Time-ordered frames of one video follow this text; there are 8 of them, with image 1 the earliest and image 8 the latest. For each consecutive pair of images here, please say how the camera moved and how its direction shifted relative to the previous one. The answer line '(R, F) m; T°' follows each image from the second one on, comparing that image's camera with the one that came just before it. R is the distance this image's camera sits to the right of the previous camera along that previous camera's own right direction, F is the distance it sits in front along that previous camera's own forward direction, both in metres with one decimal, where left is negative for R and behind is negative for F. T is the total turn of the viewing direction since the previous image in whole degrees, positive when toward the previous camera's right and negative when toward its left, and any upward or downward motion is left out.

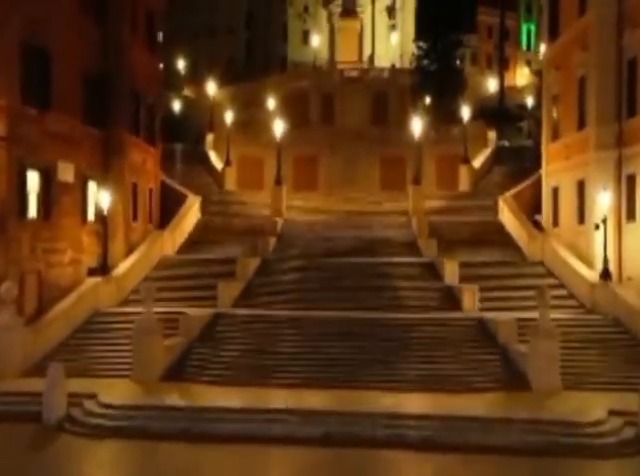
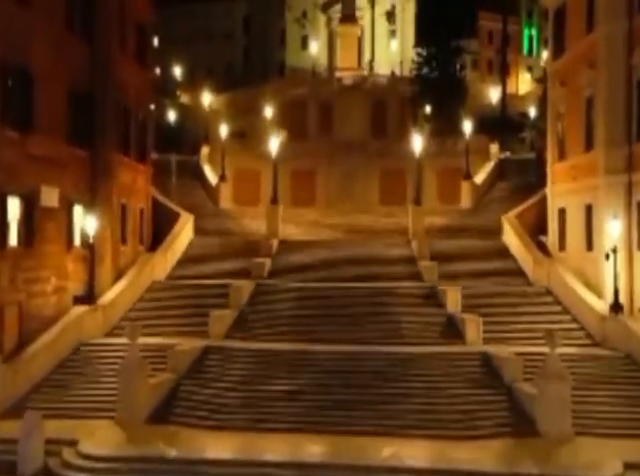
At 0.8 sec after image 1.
(+0.1, +1.4) m; 0°
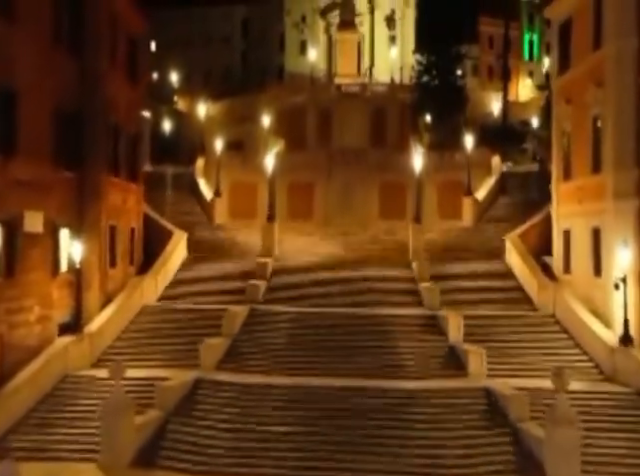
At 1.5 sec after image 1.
(+0.1, +1.2) m; 0°
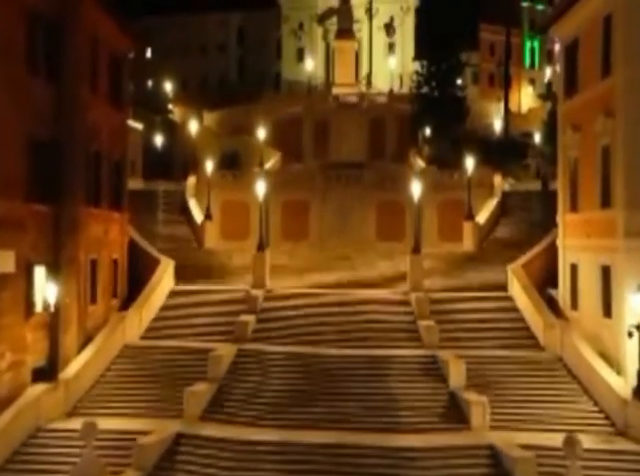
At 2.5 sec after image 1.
(+0.2, +1.8) m; 0°
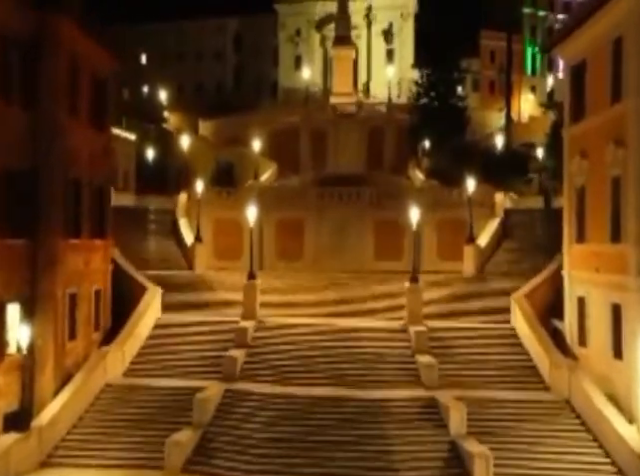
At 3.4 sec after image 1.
(+0.2, +1.7) m; 0°
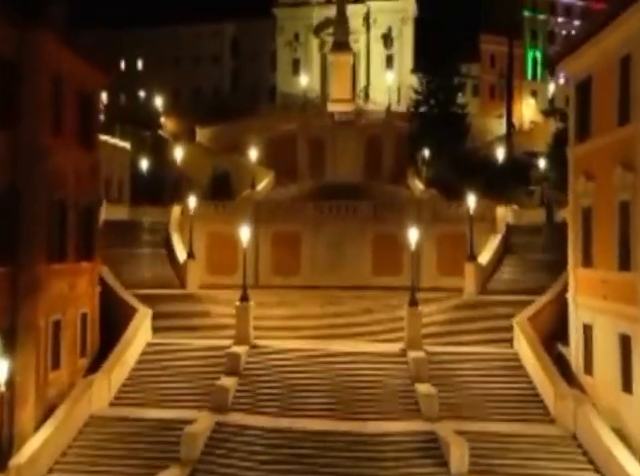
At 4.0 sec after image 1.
(+0.1, +1.2) m; 0°
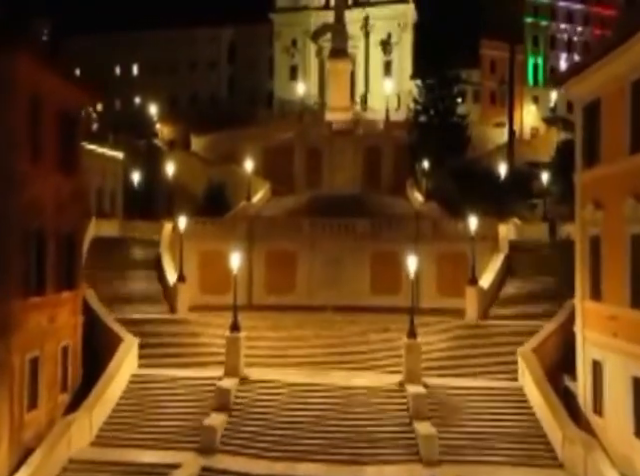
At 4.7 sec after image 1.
(+0.2, +1.6) m; 0°
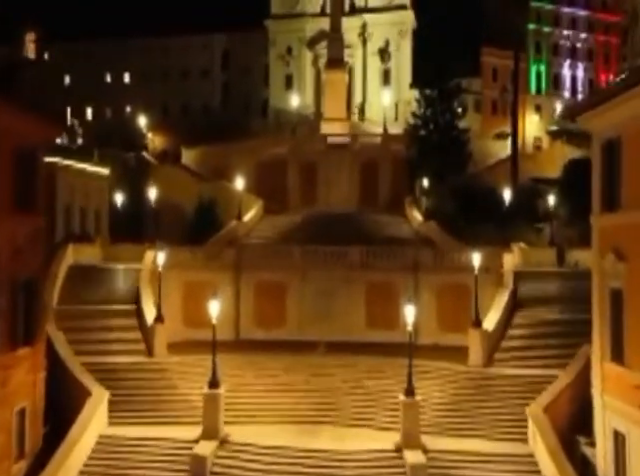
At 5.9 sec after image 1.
(+0.3, +3.1) m; 0°
